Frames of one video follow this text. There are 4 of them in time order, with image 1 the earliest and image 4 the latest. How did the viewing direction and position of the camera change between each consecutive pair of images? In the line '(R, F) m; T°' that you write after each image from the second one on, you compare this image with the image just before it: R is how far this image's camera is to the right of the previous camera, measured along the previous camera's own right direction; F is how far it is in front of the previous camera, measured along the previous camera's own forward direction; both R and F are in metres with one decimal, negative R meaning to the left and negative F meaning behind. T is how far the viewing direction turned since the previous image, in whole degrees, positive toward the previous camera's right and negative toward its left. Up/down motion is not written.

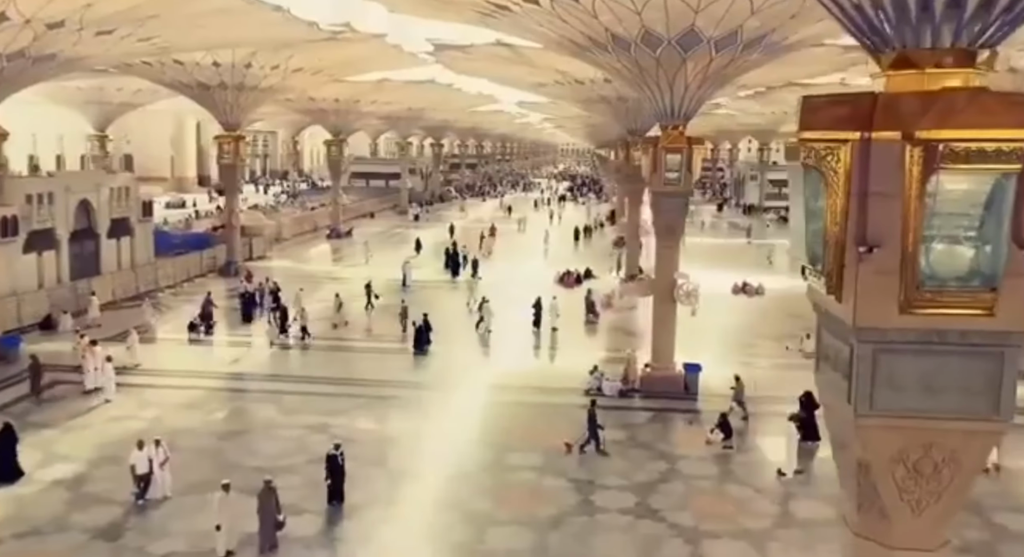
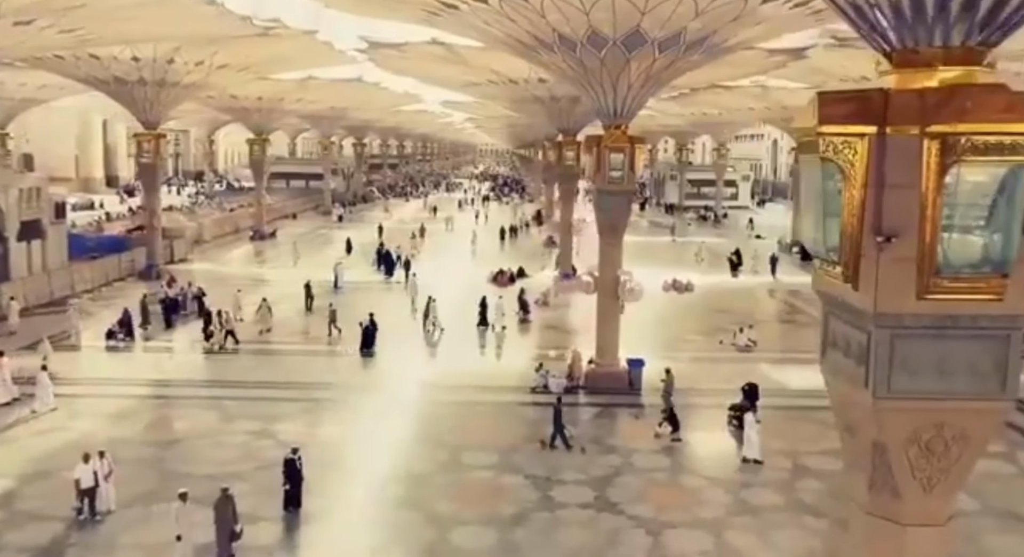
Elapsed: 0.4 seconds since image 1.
(-0.6, 0.0) m; +6°
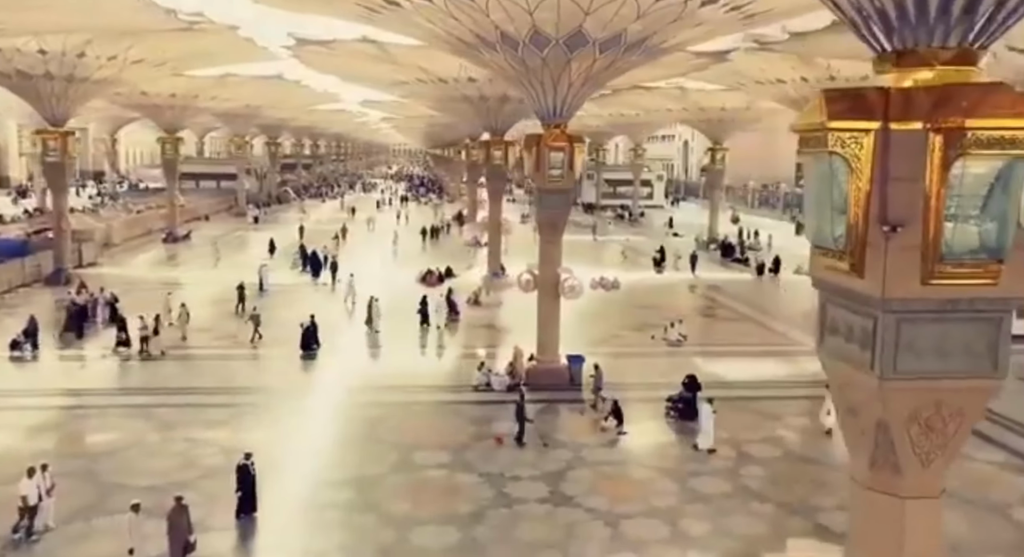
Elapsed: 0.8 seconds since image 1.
(-0.6, 0.0) m; +6°
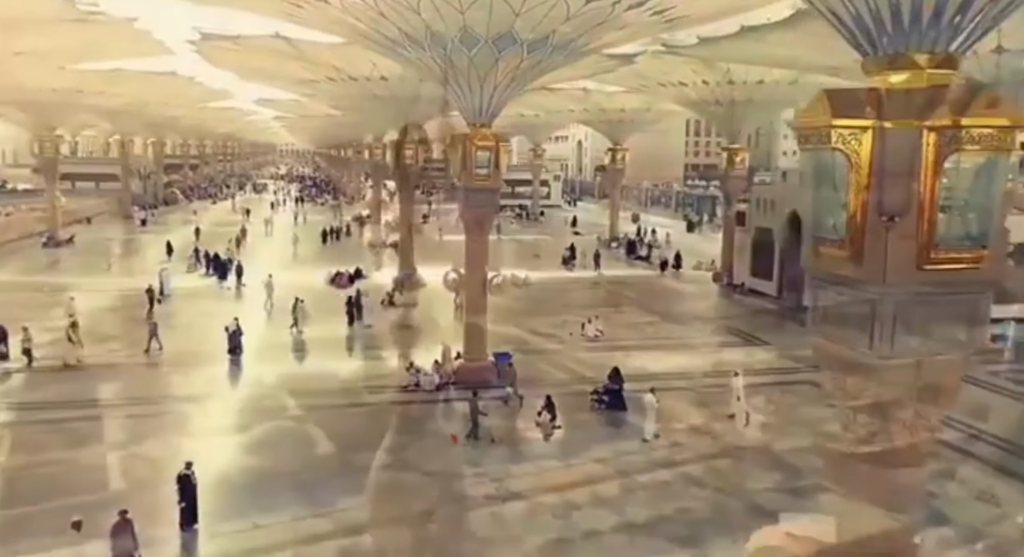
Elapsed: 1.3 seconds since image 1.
(-0.8, 0.0) m; +8°
